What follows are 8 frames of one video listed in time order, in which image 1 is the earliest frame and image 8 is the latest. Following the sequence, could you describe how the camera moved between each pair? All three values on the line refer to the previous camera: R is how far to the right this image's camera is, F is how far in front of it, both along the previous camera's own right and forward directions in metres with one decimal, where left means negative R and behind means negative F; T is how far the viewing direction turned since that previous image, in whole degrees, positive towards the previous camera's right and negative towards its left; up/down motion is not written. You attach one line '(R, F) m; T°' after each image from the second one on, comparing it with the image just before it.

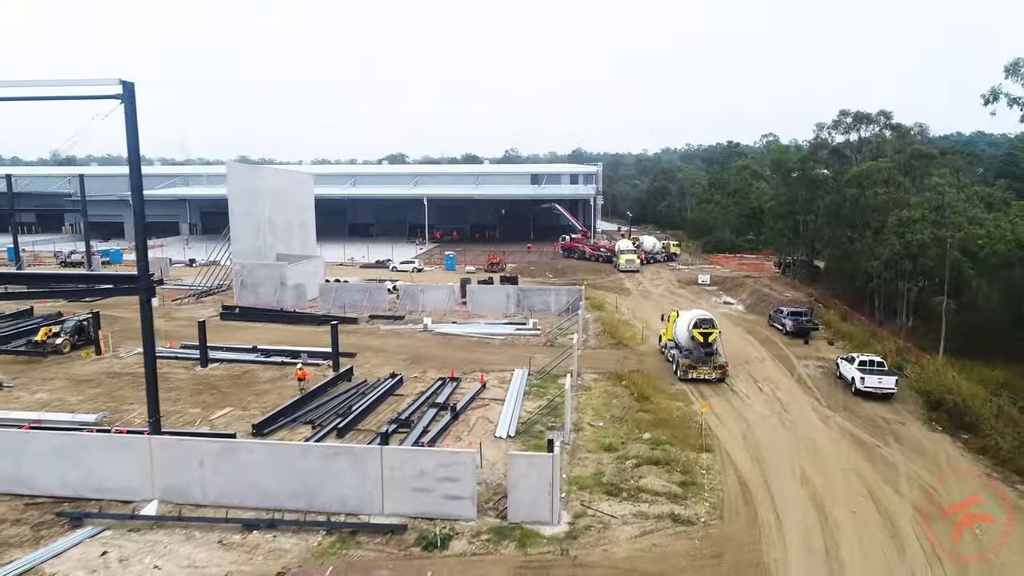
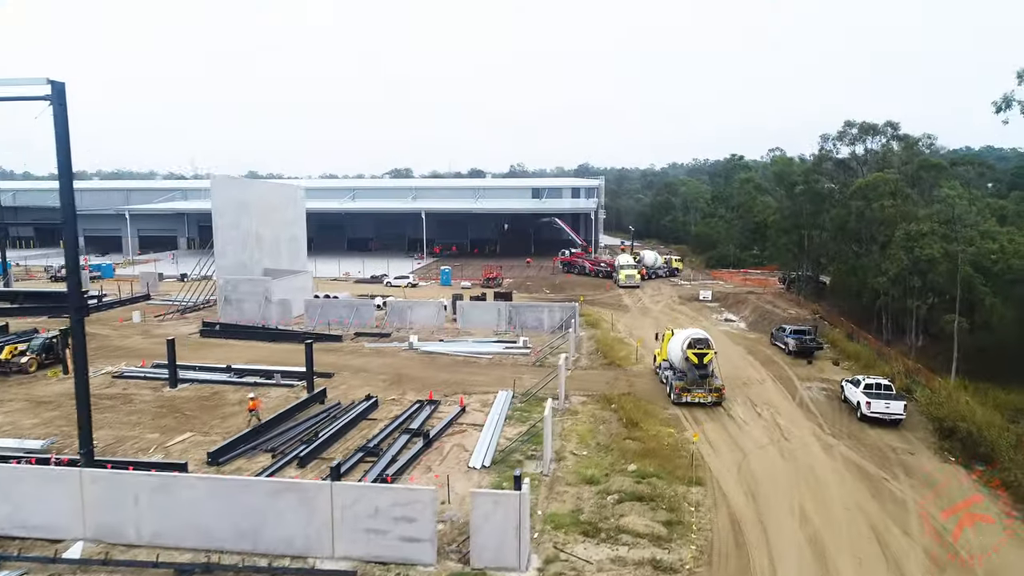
(+0.6, +1.1) m; -1°
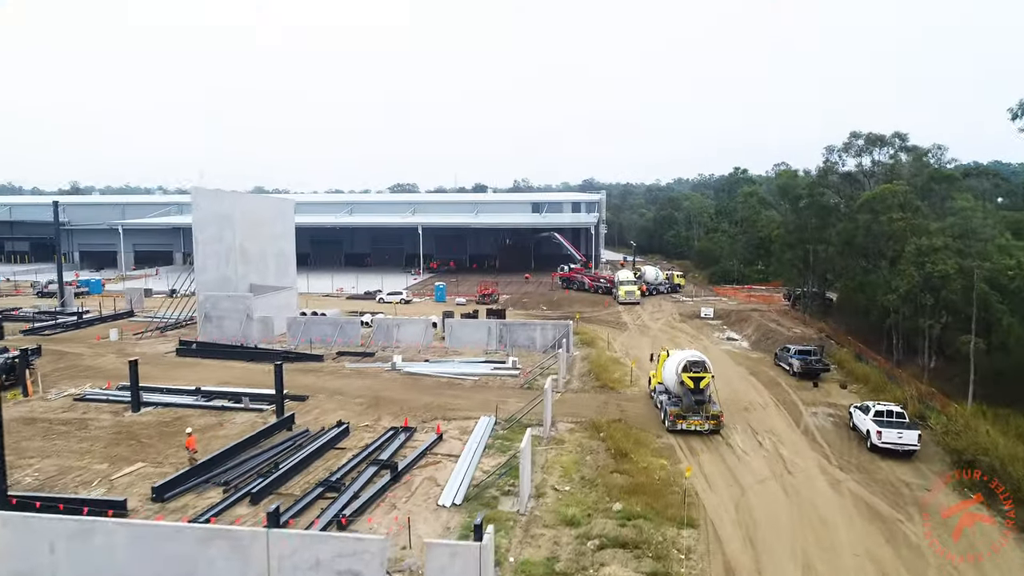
(+0.6, +1.2) m; 0°
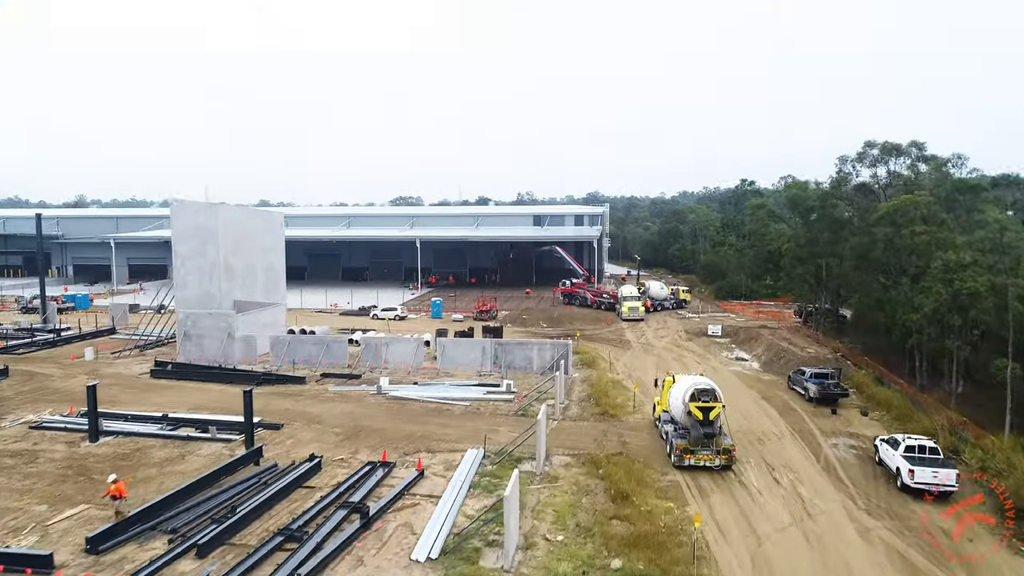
(+0.3, +1.5) m; 0°
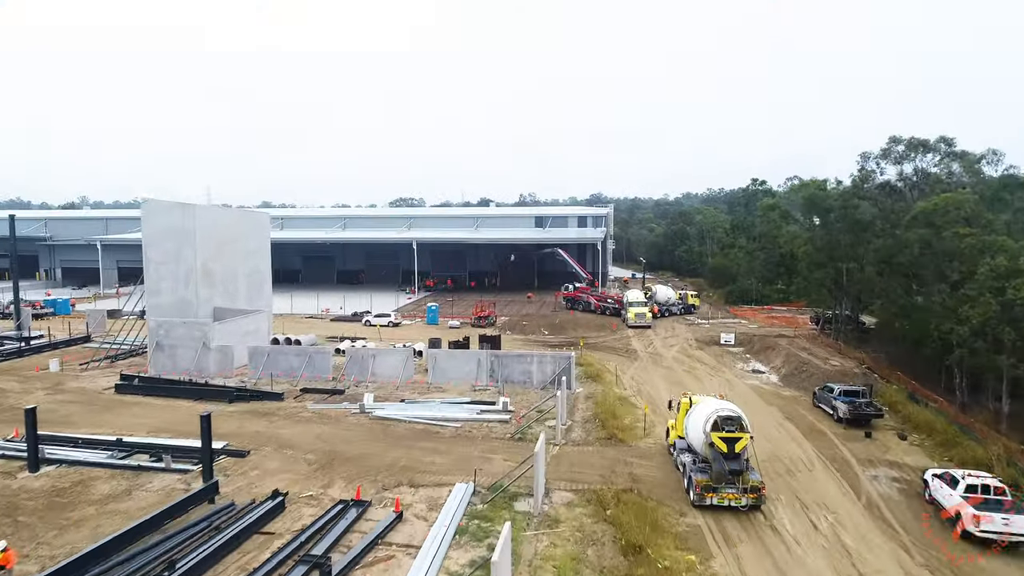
(+0.2, +2.1) m; 0°
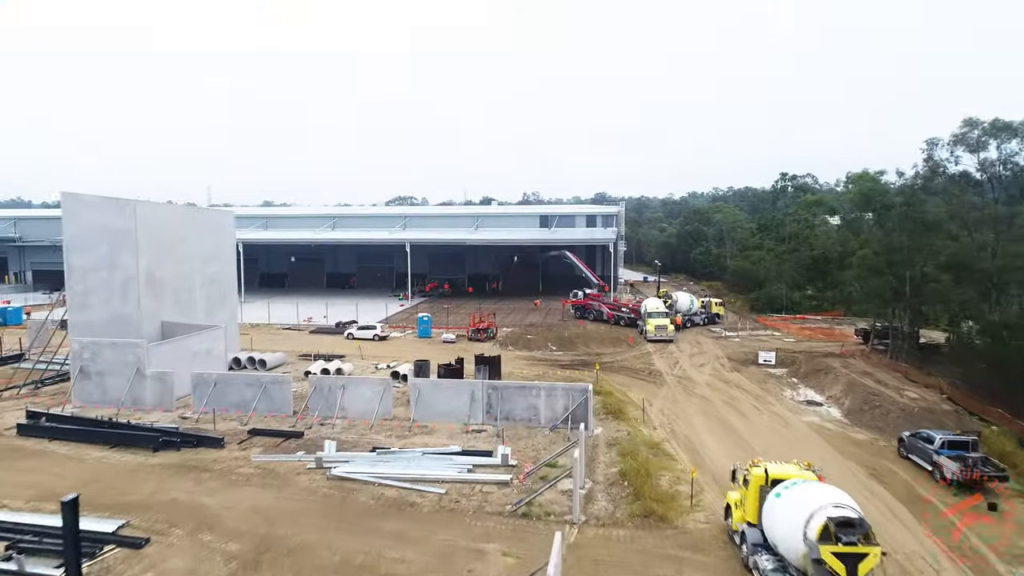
(0.0, +4.6) m; 0°
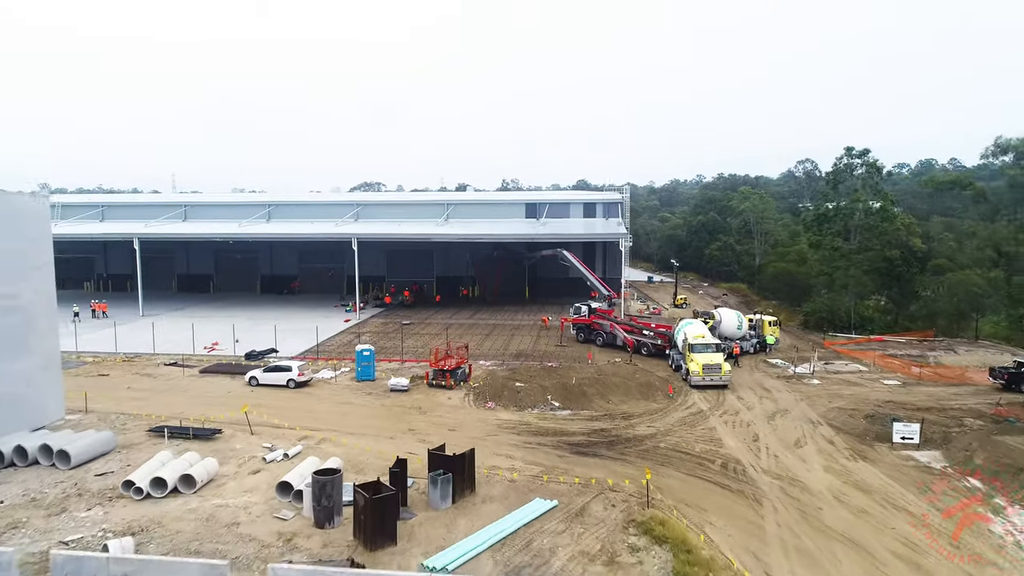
(-0.1, +10.6) m; +2°
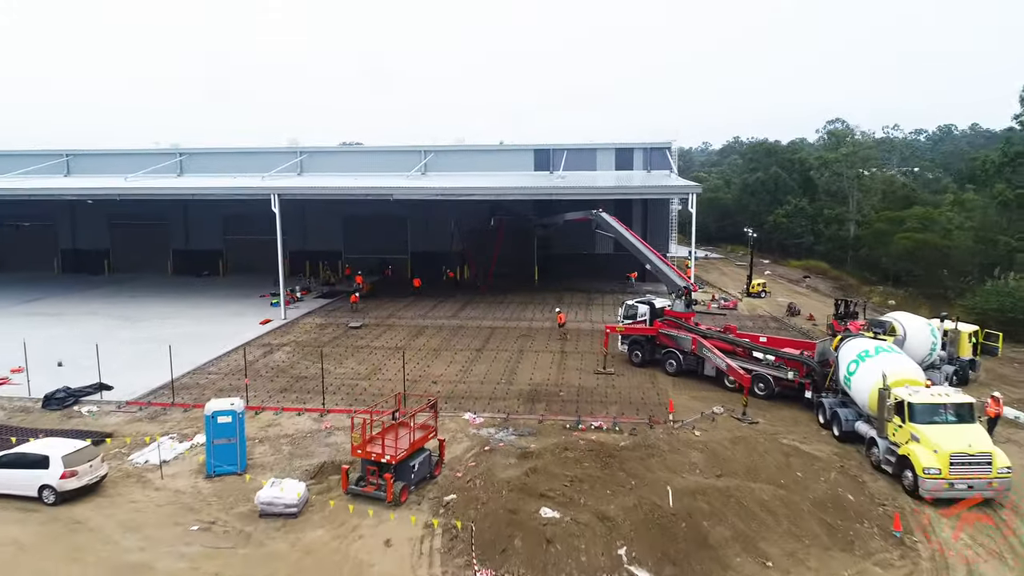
(-0.3, +12.2) m; 0°
